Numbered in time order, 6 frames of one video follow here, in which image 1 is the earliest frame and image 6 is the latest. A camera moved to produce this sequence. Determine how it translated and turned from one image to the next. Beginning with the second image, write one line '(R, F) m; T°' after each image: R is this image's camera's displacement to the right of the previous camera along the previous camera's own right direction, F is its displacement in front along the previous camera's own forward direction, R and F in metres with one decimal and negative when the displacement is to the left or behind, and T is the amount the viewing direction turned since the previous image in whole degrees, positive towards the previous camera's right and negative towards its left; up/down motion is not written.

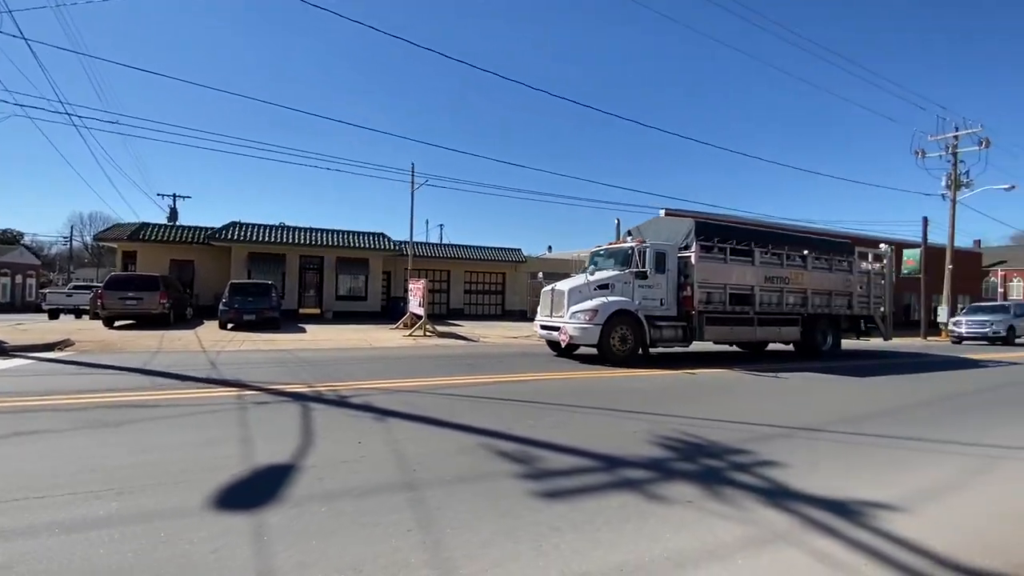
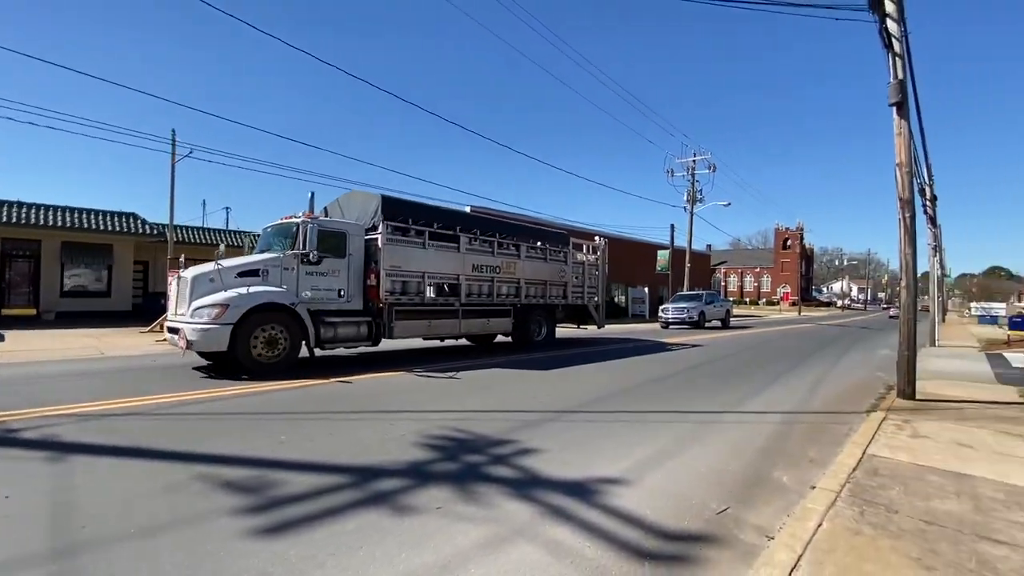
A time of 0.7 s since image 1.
(+0.7, +0.4) m; +22°
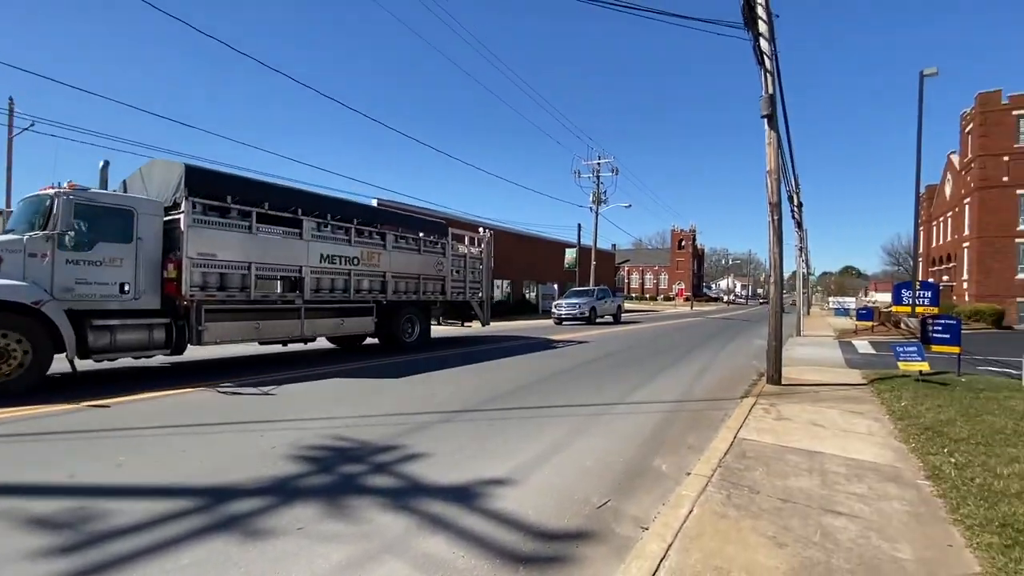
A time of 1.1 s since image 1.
(+0.3, +0.2) m; +10°
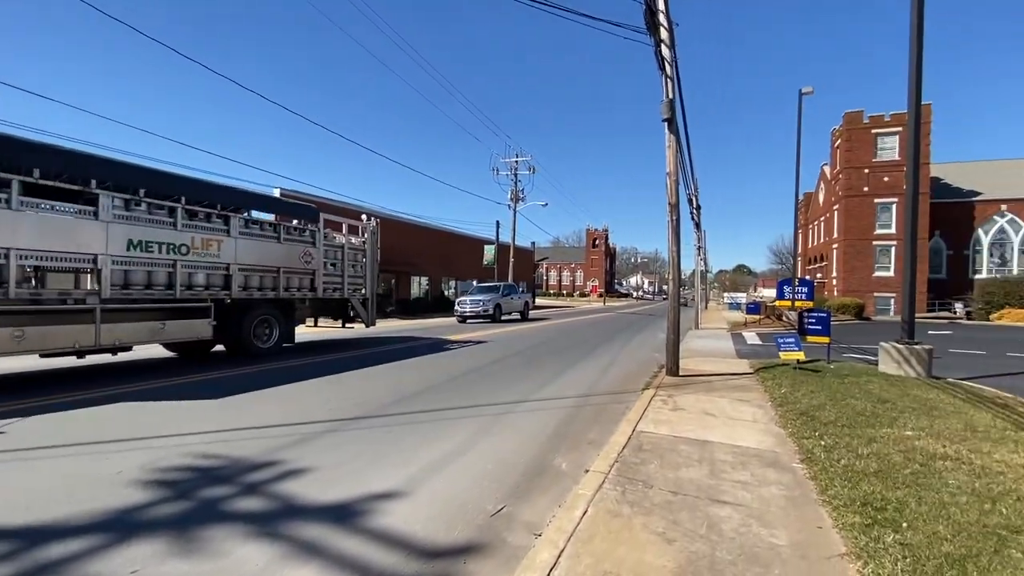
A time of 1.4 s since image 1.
(+0.3, +0.3) m; +9°
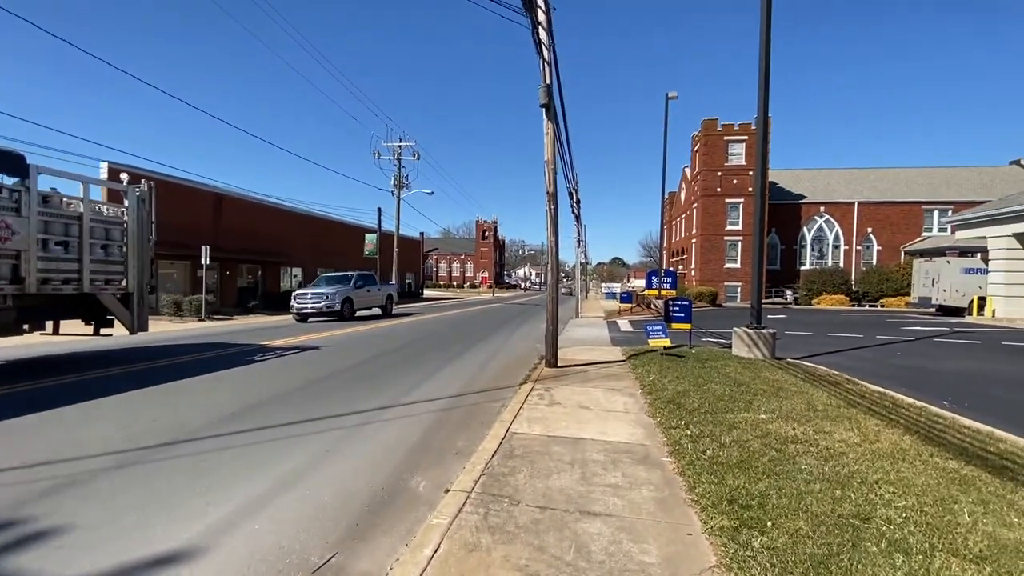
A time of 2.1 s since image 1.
(+0.4, +0.7) m; +13°
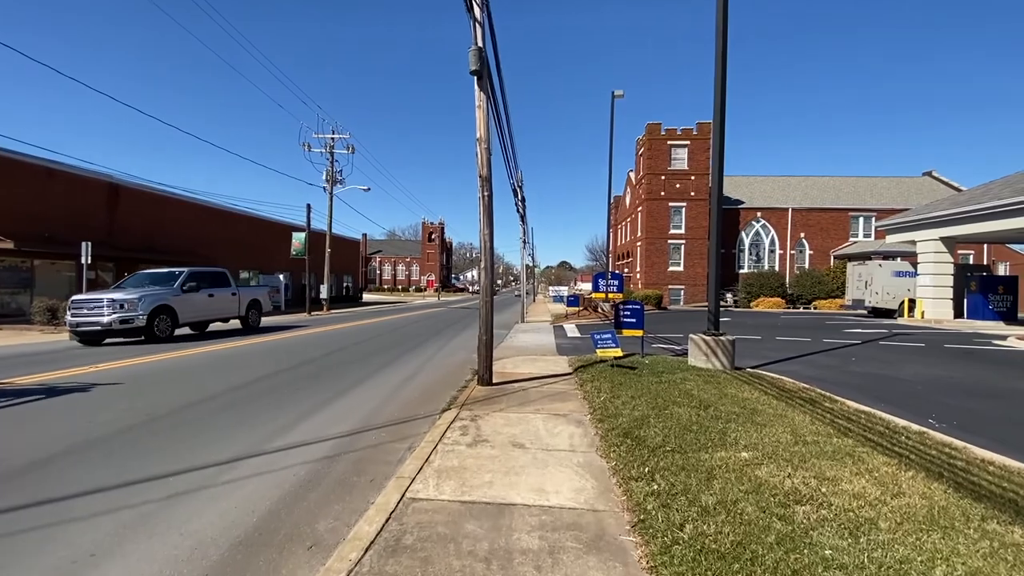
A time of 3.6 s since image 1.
(+0.4, +1.8) m; +6°
